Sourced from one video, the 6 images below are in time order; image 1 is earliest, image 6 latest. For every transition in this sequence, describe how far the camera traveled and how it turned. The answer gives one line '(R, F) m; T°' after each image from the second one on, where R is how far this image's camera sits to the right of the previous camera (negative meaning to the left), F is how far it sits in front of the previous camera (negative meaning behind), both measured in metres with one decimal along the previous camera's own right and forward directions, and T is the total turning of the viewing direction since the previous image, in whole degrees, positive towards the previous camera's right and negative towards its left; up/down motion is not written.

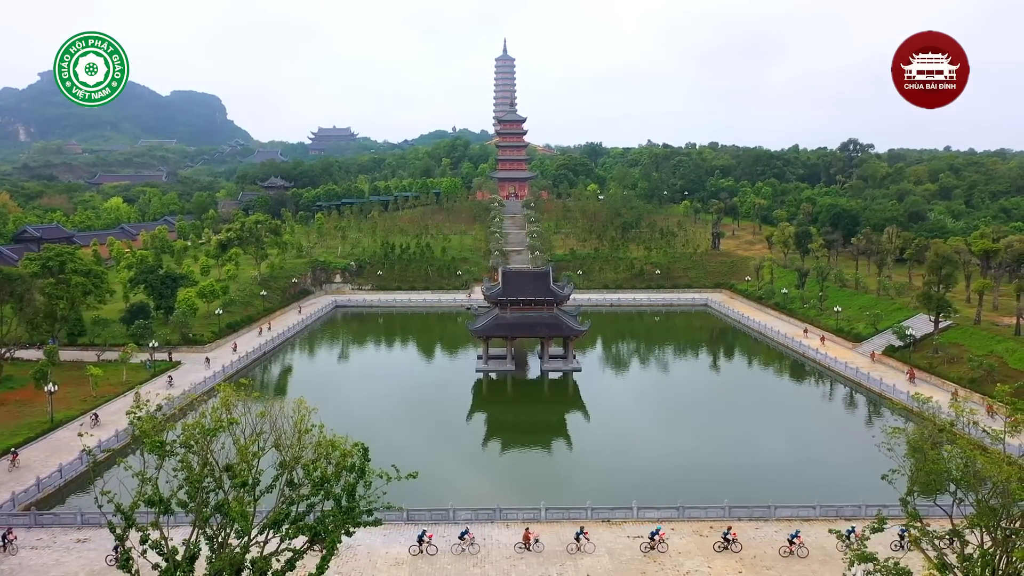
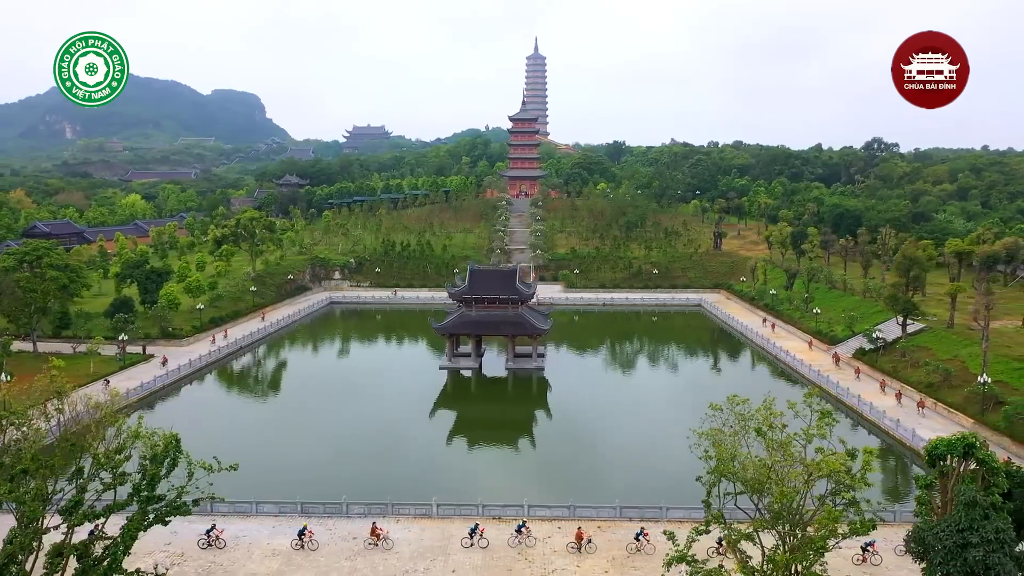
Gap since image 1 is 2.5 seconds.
(+3.0, 0.0) m; -2°
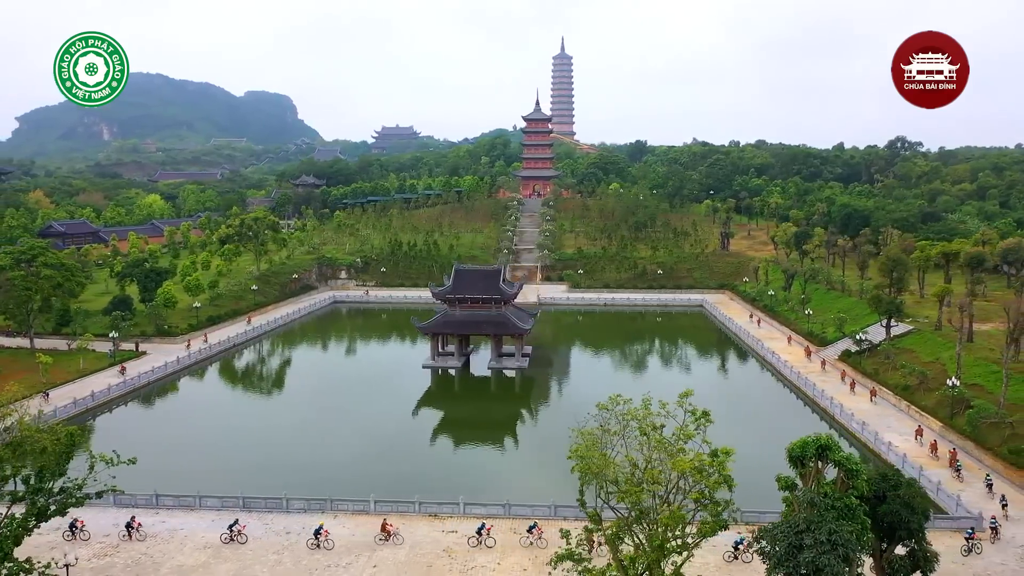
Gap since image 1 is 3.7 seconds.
(+1.9, -0.1) m; -2°
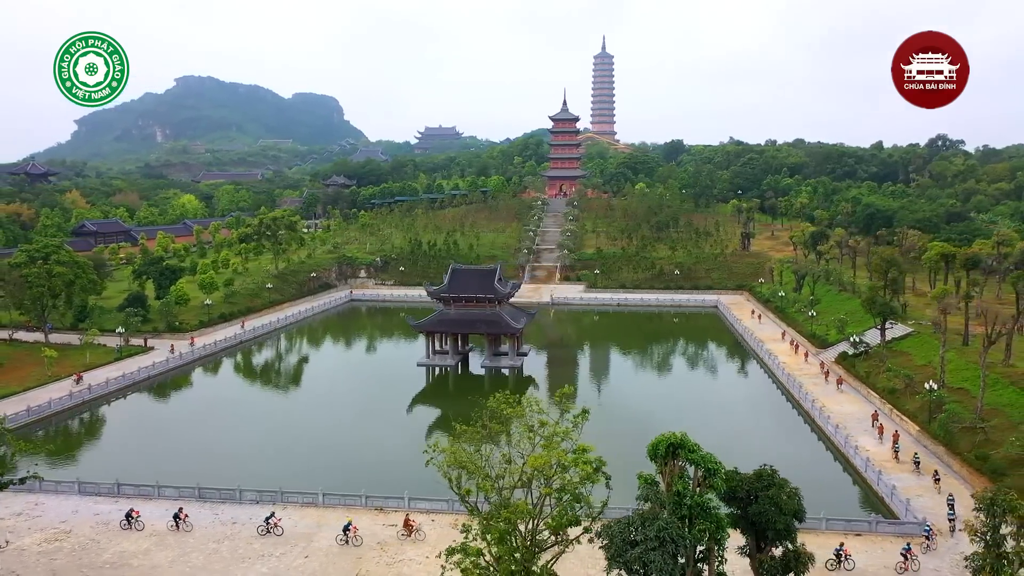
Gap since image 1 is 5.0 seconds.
(+2.1, -0.1) m; -3°
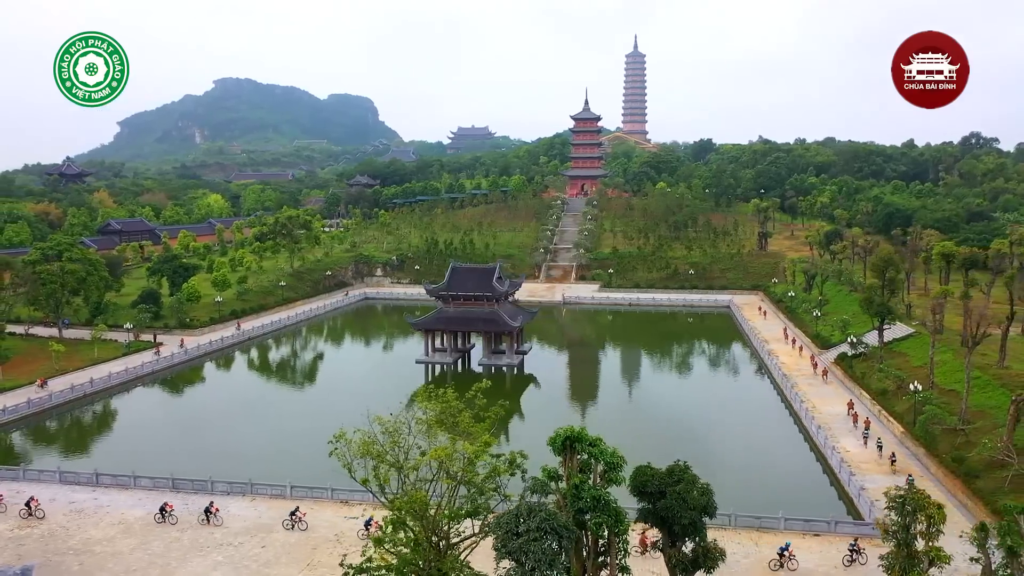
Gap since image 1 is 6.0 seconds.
(+1.5, -0.1) m; -2°
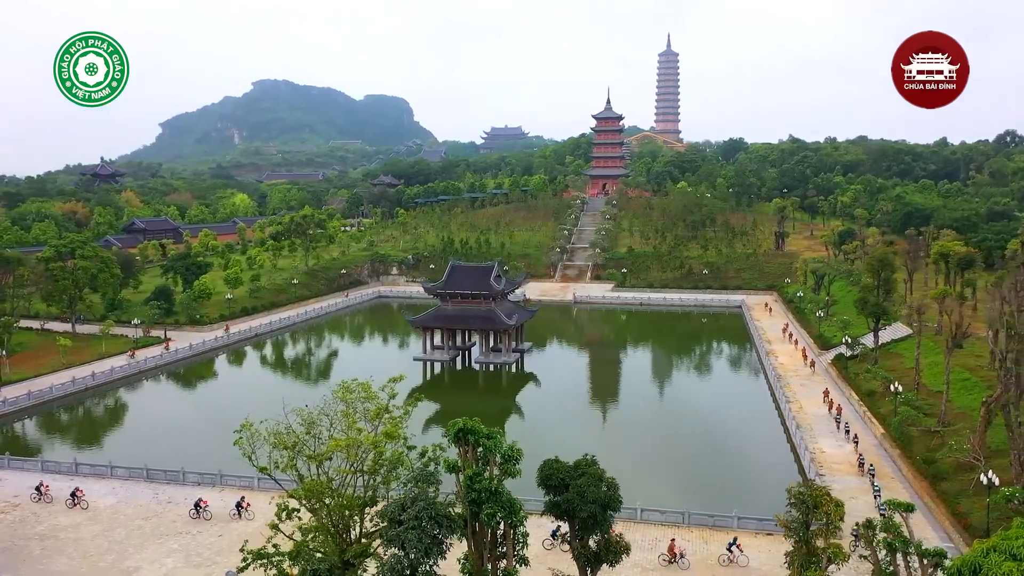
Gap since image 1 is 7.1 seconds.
(+1.6, -0.1) m; -2°
